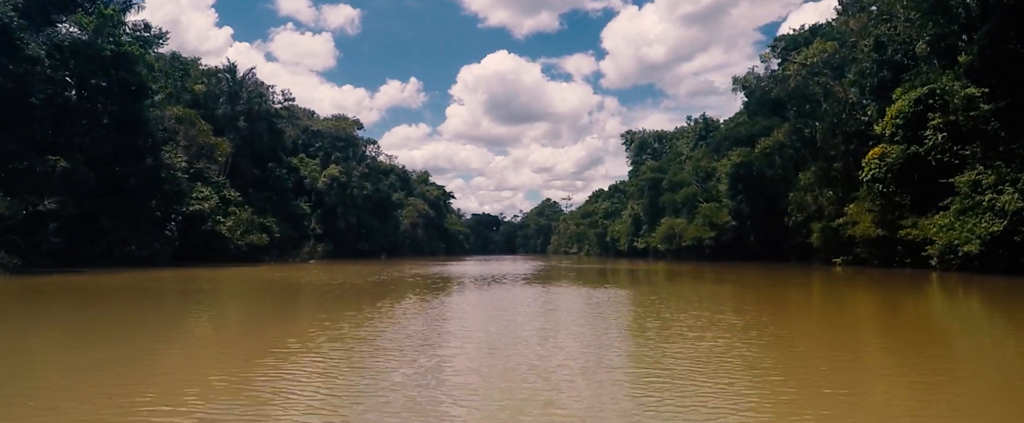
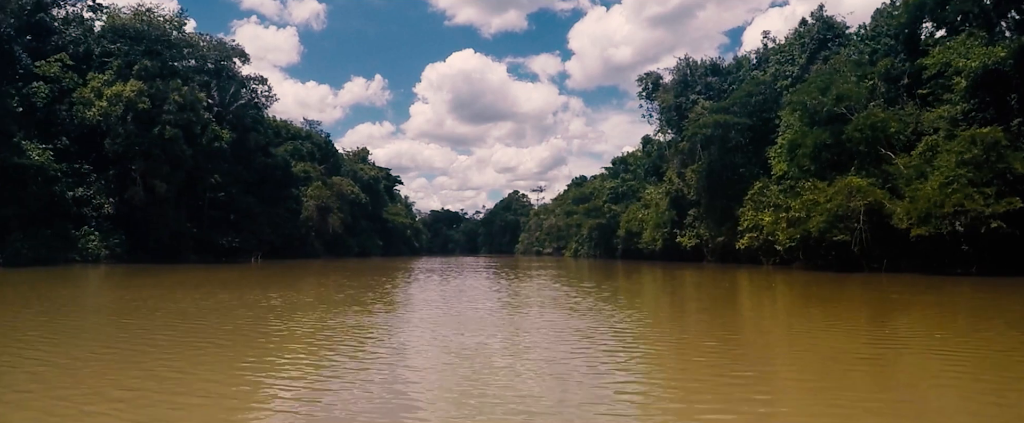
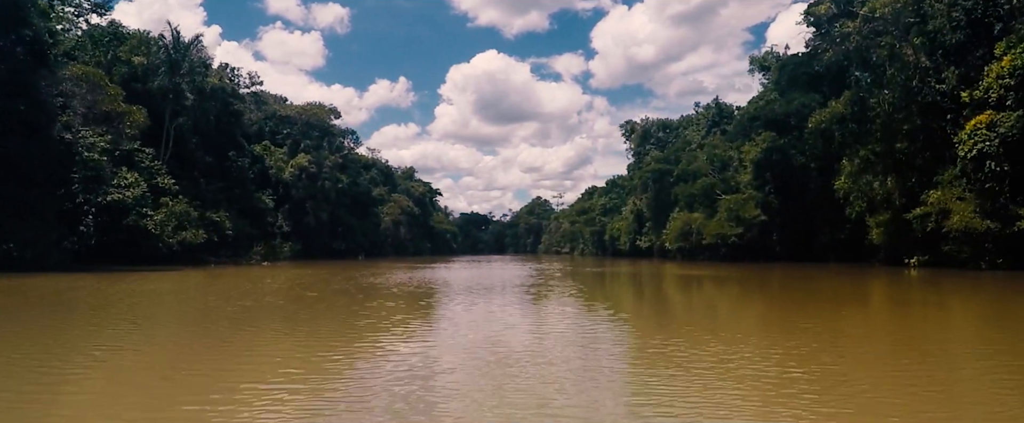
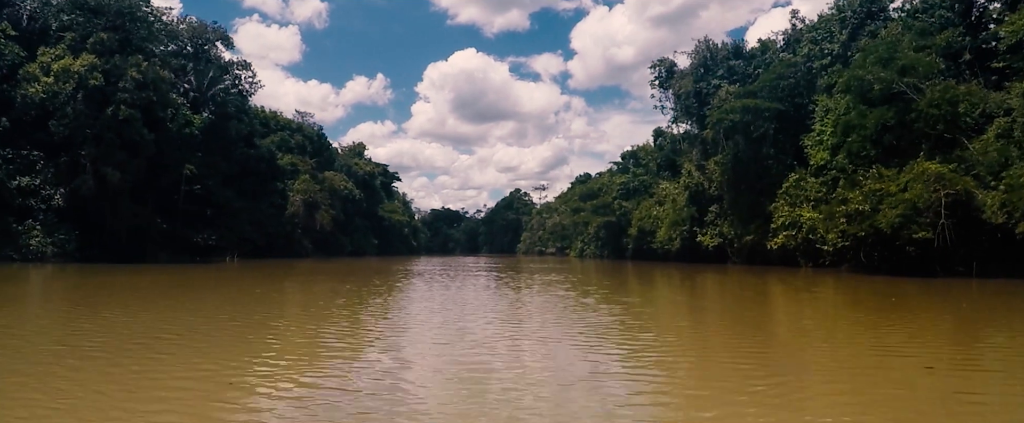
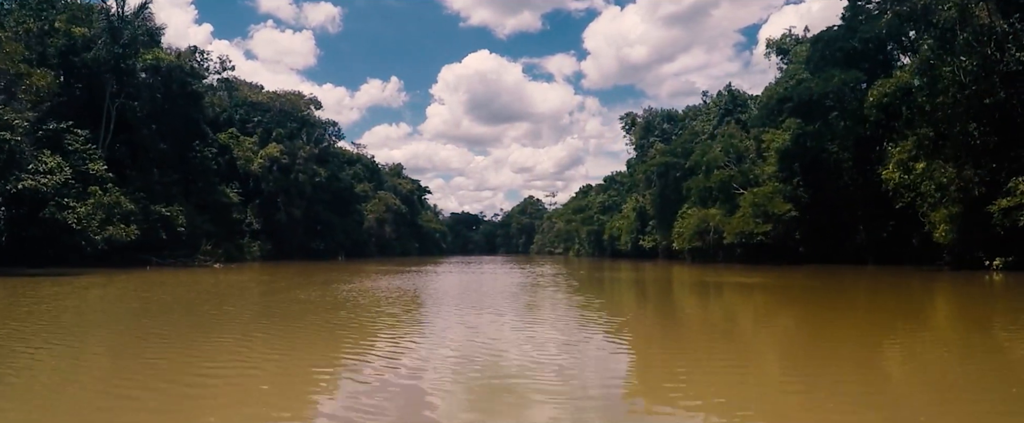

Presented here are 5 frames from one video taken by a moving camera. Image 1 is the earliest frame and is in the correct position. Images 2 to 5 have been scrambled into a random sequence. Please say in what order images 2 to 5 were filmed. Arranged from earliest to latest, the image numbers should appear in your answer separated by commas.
3, 5, 2, 4
